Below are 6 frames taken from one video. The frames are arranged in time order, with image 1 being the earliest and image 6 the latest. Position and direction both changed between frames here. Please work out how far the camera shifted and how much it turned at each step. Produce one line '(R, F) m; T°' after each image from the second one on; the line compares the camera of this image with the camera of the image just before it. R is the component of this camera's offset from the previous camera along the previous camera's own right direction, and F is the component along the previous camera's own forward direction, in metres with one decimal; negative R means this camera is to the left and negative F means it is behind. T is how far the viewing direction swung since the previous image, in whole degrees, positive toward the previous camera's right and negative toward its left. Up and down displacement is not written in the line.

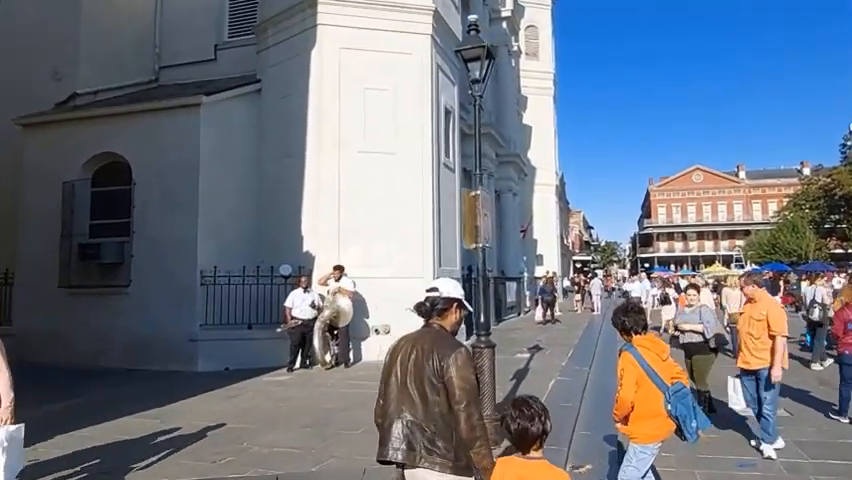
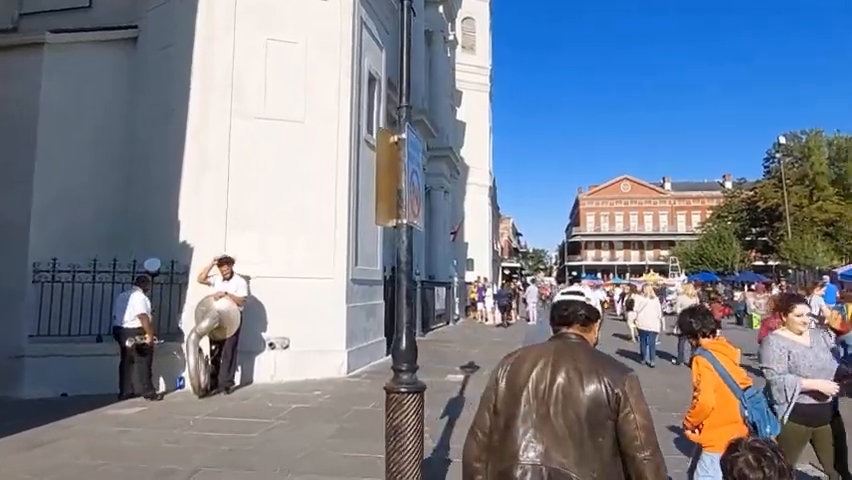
(+0.3, +2.6) m; +7°
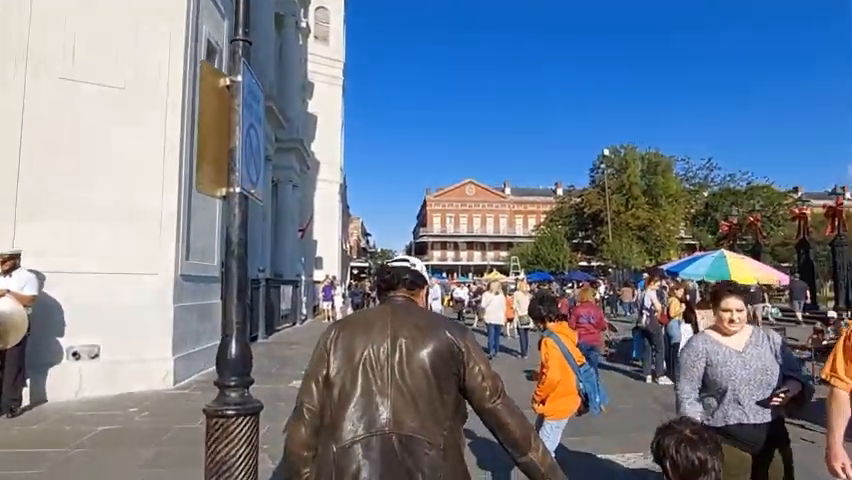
(0.0, +0.8) m; +15°
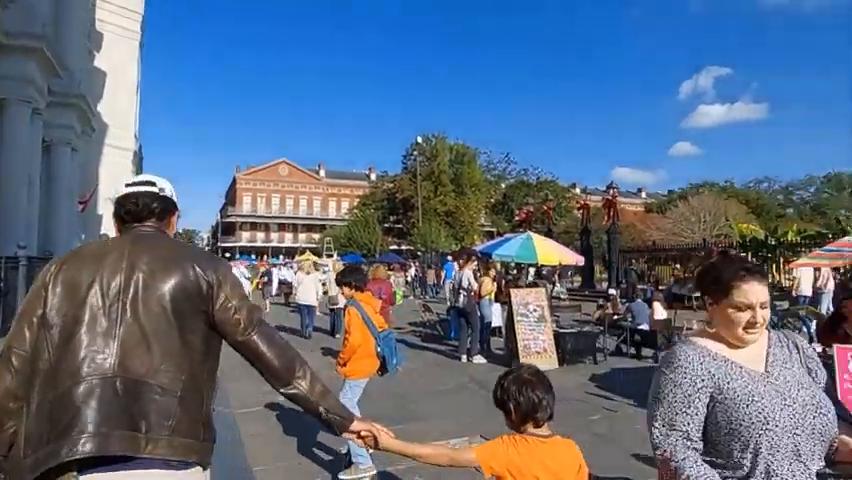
(0.0, +0.8) m; +18°
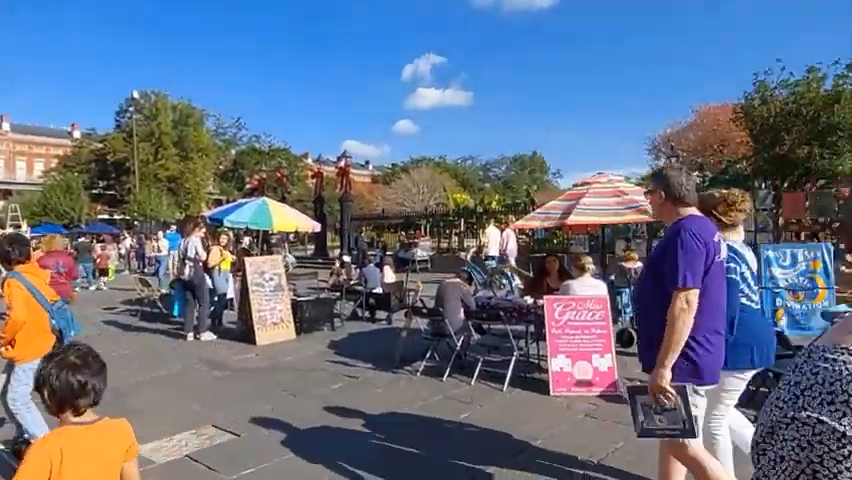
(+0.1, +0.5) m; +25°
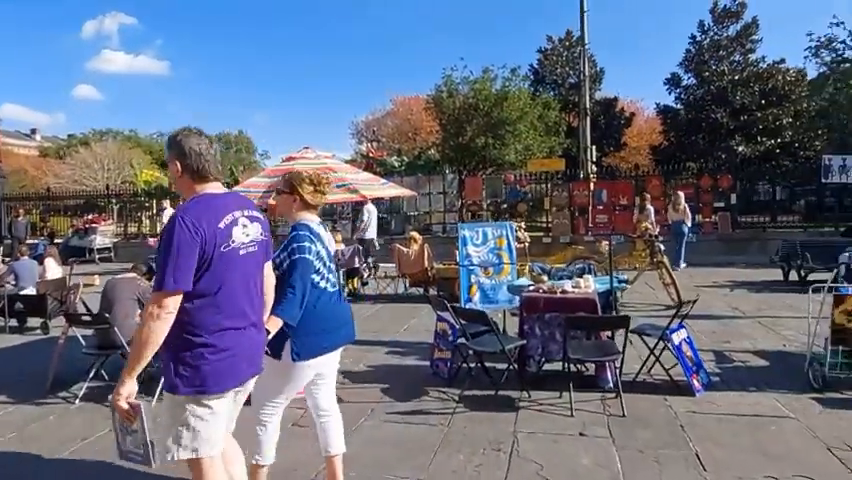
(+0.3, +0.8) m; +27°
